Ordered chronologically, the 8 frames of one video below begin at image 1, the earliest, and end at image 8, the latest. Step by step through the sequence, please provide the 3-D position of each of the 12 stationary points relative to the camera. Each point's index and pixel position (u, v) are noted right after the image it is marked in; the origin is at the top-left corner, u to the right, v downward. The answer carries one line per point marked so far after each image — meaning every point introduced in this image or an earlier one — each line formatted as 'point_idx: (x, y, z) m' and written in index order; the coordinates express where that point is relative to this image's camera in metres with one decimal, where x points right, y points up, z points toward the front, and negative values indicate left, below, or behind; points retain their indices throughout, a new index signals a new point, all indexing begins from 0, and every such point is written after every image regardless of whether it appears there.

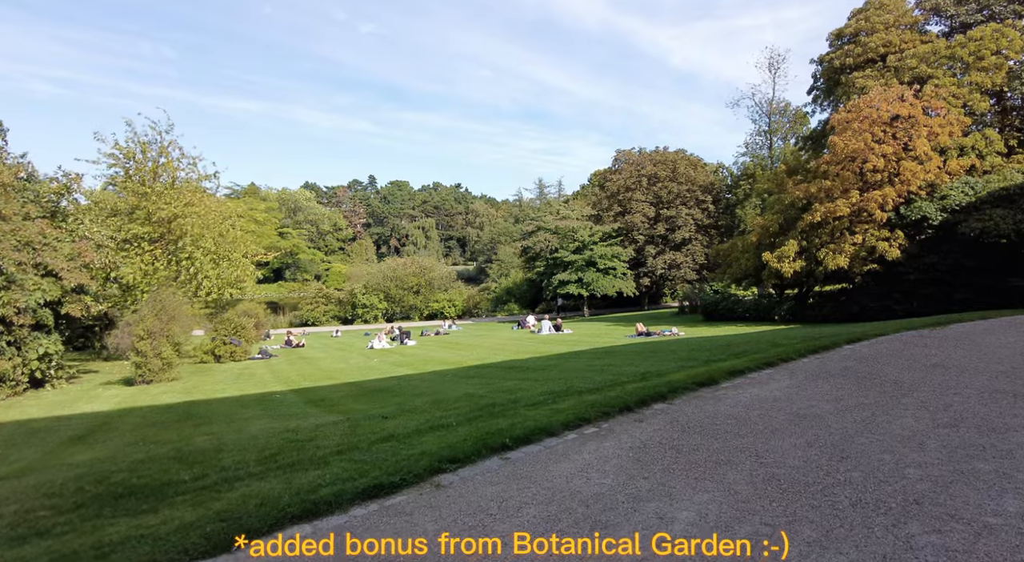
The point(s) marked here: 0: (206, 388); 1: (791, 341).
0: (-6.7, -2.4, +13.3) m
1: (+5.8, -1.3, +12.4) m
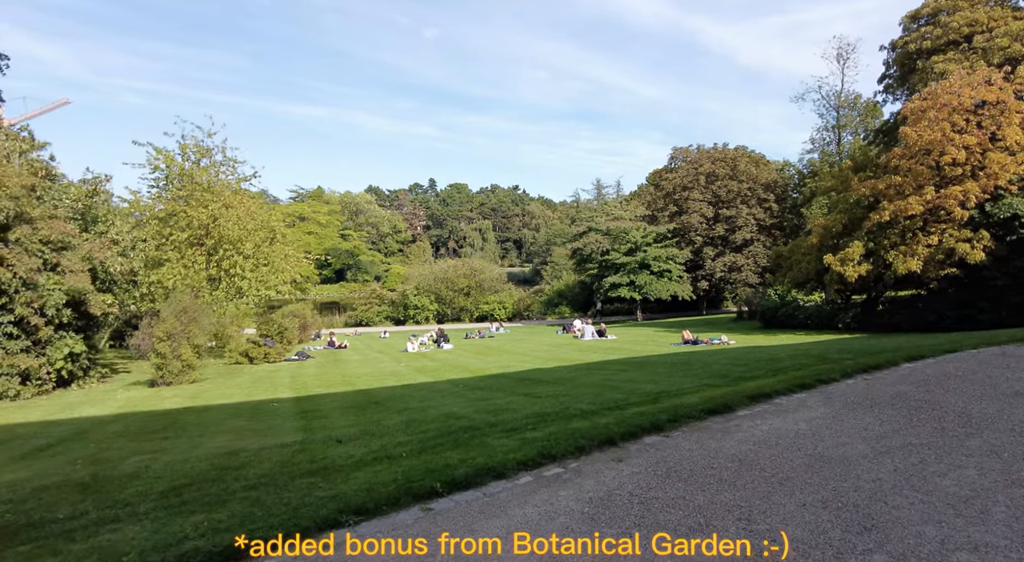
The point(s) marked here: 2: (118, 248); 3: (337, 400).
0: (-6.3, -2.4, +13.0) m
1: (+6.1, -1.4, +10.8) m
2: (-11.0, +1.1, +16.6) m
3: (-3.2, -2.1, +10.4) m
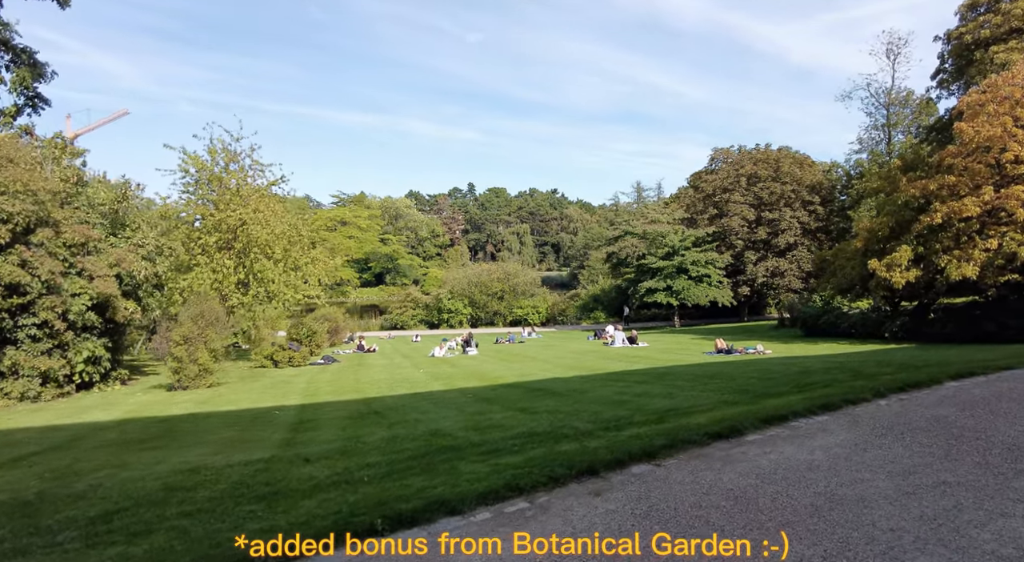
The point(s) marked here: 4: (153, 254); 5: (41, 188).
0: (-6.0, -2.5, +12.9) m
1: (+6.2, -1.5, +9.9) m
2: (-10.4, +1.0, +16.8) m
3: (-3.0, -2.2, +10.1) m
4: (-10.7, +1.1, +17.6) m
5: (-10.4, +2.1, +13.1) m
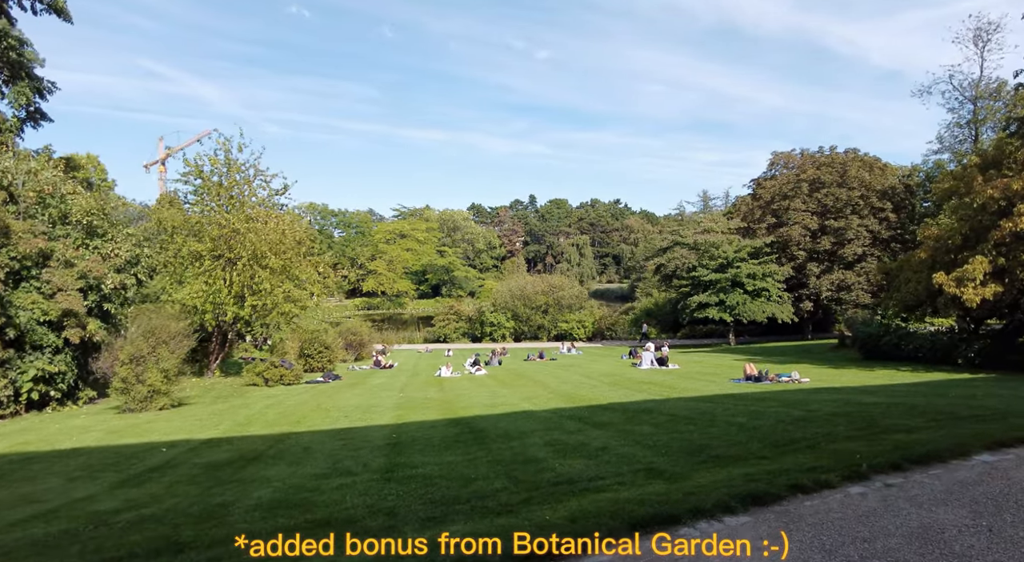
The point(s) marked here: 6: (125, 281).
0: (-6.9, -2.8, +11.7) m
1: (+4.9, -1.8, +7.4) m
2: (-10.8, +0.6, +16.1) m
3: (-4.2, -2.5, +8.7) m
4: (-11.0, +0.7, +17.0) m
5: (-11.2, +1.8, +12.5) m
6: (-10.5, +0.2, +15.7) m
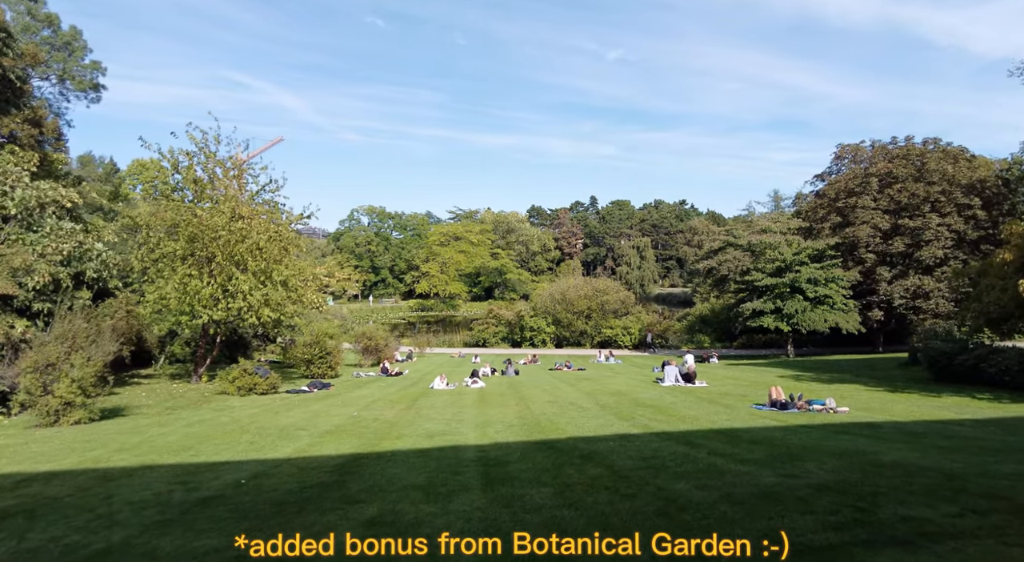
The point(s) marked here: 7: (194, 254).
0: (-8.1, -2.8, +10.2) m
1: (+3.2, -1.9, +4.6) m
2: (-11.4, +0.6, +15.0) m
3: (-5.8, -2.5, +6.9) m
4: (-11.6, +0.7, +15.9) m
5: (-12.3, +1.8, +11.5) m
6: (-11.2, +0.2, +14.6) m
7: (-10.6, +0.9, +19.9) m
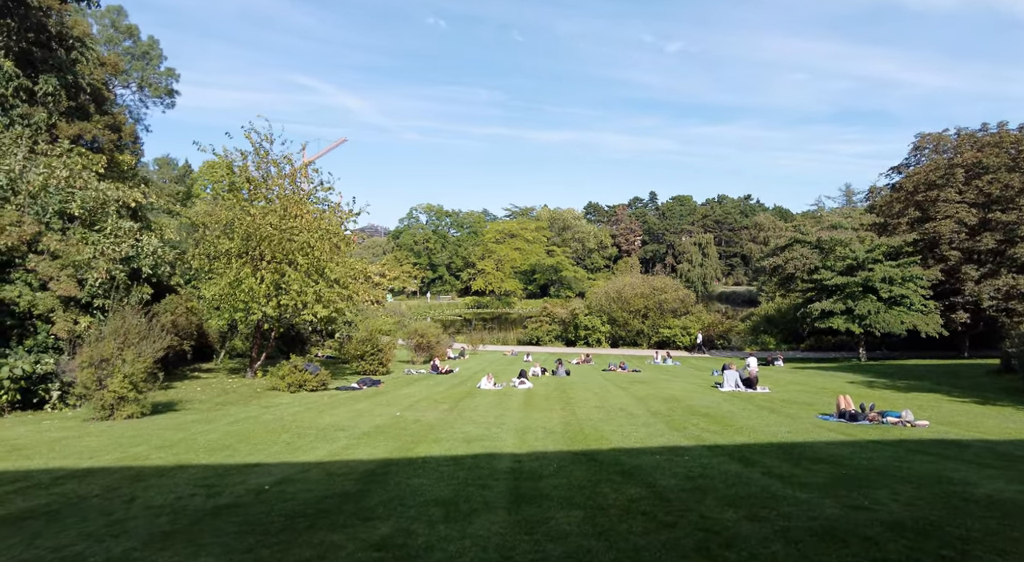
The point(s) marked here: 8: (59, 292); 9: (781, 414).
0: (-7.4, -2.8, +10.4) m
1: (+3.3, -1.9, +3.8) m
2: (-10.3, +0.6, +15.6) m
3: (-5.4, -2.5, +6.9) m
4: (-10.3, +0.8, +16.4) m
5: (-11.4, +1.9, +12.1) m
6: (-10.1, +0.3, +15.1) m
7: (-9.0, +1.0, +20.3) m
8: (-10.4, -0.2, +13.7) m
9: (+6.5, -3.2, +14.2) m
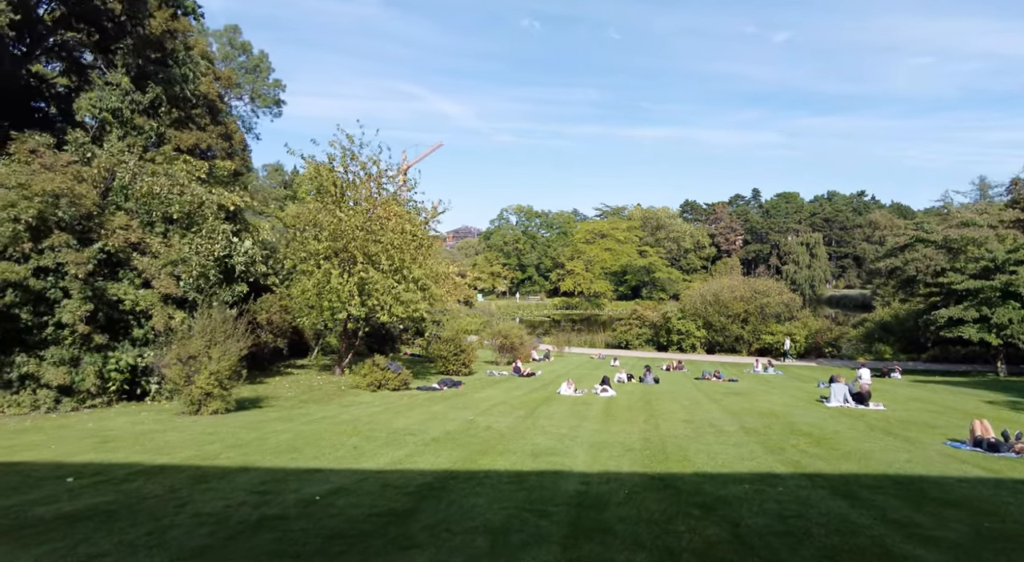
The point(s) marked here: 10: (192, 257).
0: (-6.2, -2.8, +10.8) m
1: (+3.4, -2.0, +2.6) m
2: (-8.2, +0.7, +16.3) m
3: (-4.7, -2.5, +7.0) m
4: (-8.1, +0.8, +17.2) m
5: (-9.8, +1.9, +13.1) m
6: (-8.1, +0.3, +15.8) m
7: (-6.2, +1.0, +20.8) m
8: (-8.6, -0.2, +14.5) m
9: (+8.1, -3.3, +12.4) m
10: (-8.3, +0.5, +15.4) m
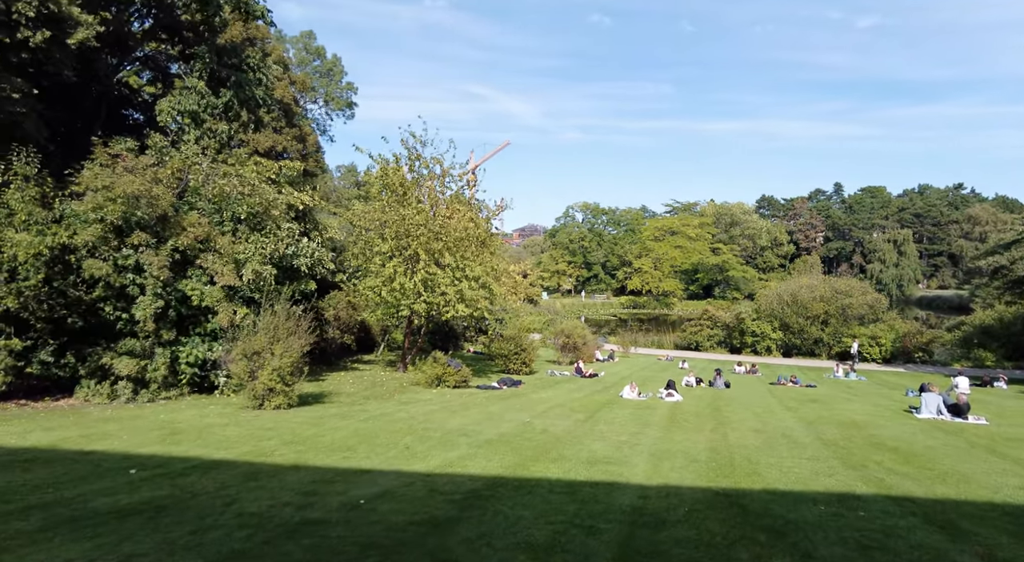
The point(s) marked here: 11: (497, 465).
0: (-5.1, -2.8, +11.0) m
1: (+3.4, -2.0, +1.8) m
2: (-6.5, +0.7, +16.7) m
3: (-4.2, -2.5, +7.1) m
4: (-6.3, +0.9, +17.6) m
5: (-8.5, +2.0, +13.7) m
6: (-6.5, +0.4, +16.2) m
7: (-4.0, +1.0, +21.0) m
8: (-7.2, -0.1, +15.0) m
9: (+9.2, -3.3, +11.1) m
10: (-6.7, +0.6, +15.9) m
11: (-0.2, -2.8, +9.2) m
